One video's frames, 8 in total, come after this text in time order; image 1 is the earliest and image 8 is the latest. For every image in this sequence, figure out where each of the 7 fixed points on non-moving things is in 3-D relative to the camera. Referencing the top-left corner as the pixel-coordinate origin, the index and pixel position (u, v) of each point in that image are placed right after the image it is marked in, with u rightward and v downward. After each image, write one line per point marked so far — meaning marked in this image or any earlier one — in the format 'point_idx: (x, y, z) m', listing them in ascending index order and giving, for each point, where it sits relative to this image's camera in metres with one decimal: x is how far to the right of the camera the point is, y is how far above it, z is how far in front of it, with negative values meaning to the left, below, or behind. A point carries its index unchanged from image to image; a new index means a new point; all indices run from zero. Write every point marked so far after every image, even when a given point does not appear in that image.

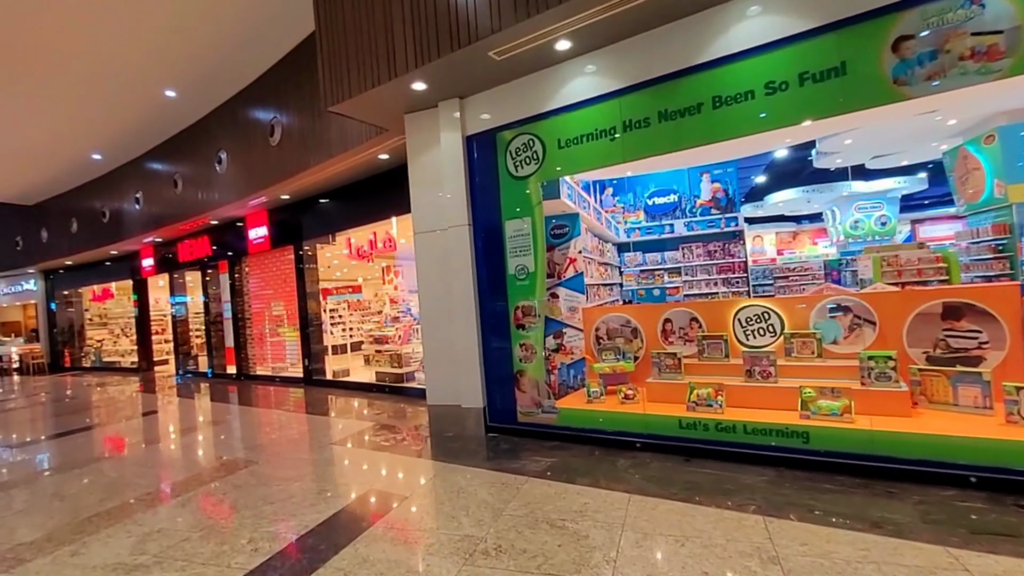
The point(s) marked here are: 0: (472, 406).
0: (-0.3, -1.0, +4.1) m
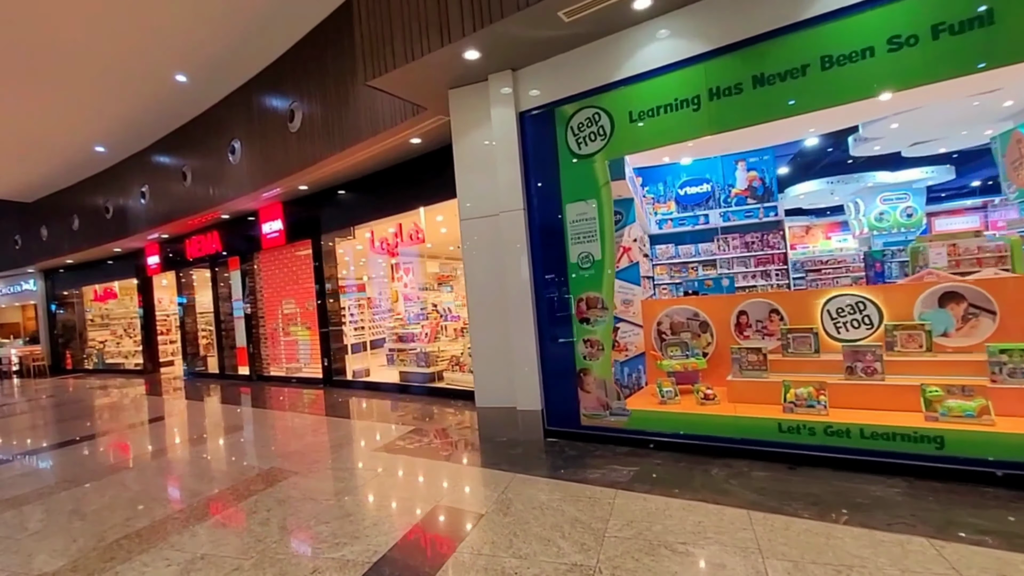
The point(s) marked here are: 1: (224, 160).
0: (+0.1, -0.9, +3.7) m
1: (-4.4, +2.0, +7.4) m
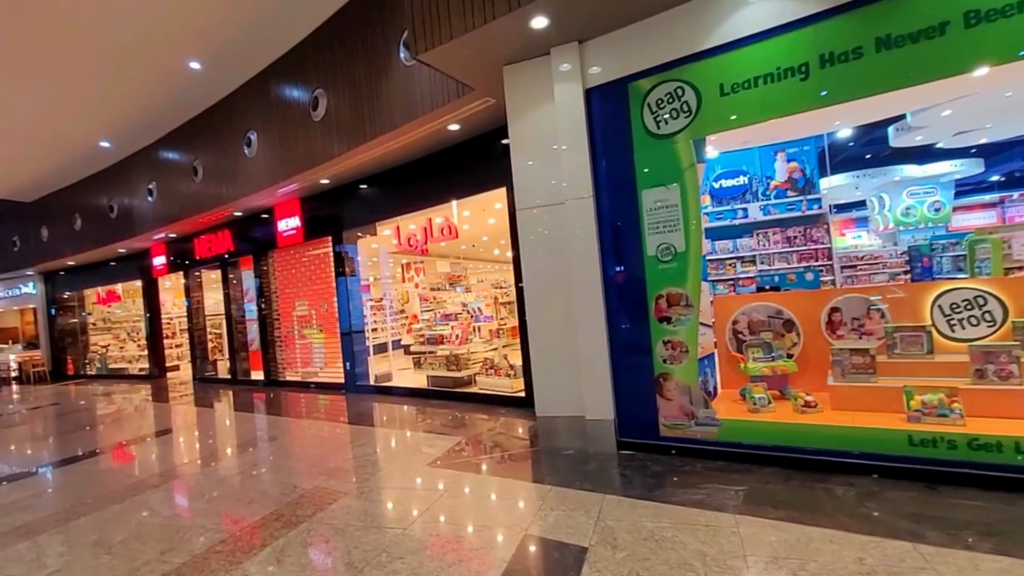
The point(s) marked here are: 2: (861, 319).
0: (+0.6, -0.9, +3.3) m
1: (-4.0, +1.9, +7.0) m
2: (+2.3, -0.2, +3.1) m
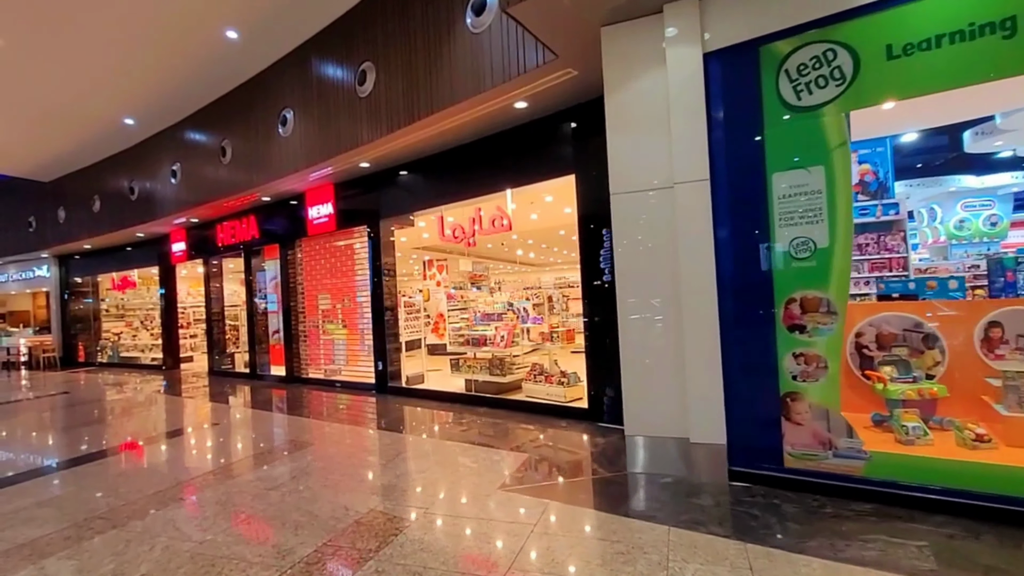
0: (+1.1, -0.9, +2.8) m
1: (-3.3, +2.1, +6.5) m
2: (+2.8, -0.3, +2.5) m
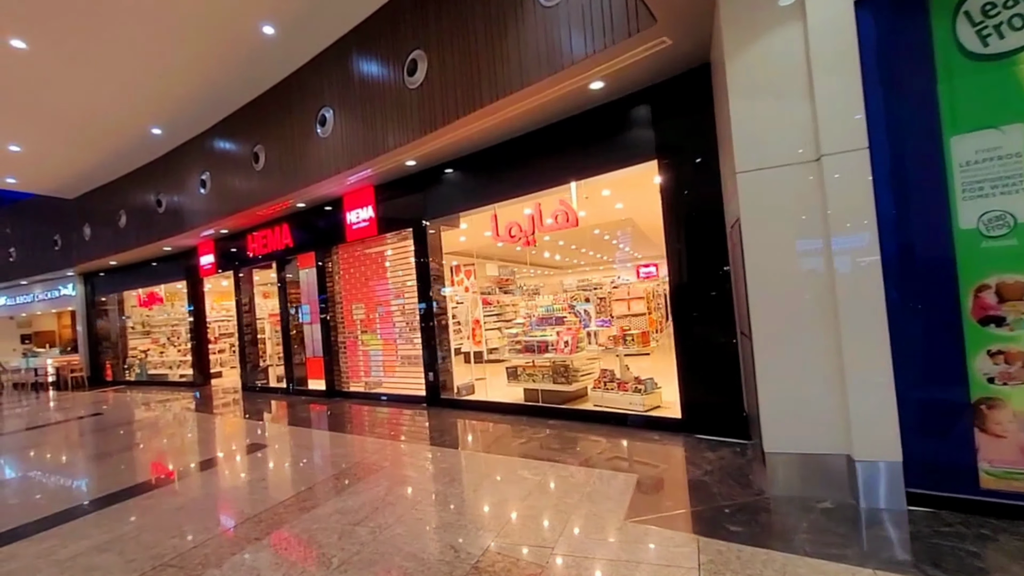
0: (+1.8, -0.8, +2.4) m
1: (-2.7, +2.0, +6.2) m
2: (+3.4, -0.1, +2.0) m
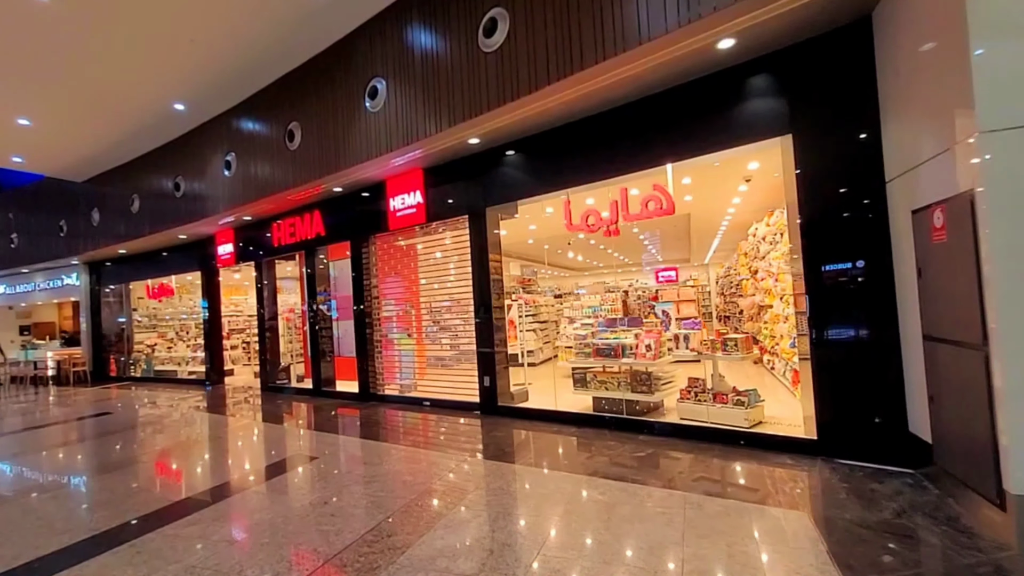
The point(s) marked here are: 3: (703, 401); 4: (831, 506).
0: (+2.5, -0.8, +1.8) m
1: (-1.9, +2.1, +5.6) m
2: (+4.2, -0.2, +1.5) m
3: (+1.7, -1.0, +4.4) m
4: (+1.8, -1.2, +2.7) m
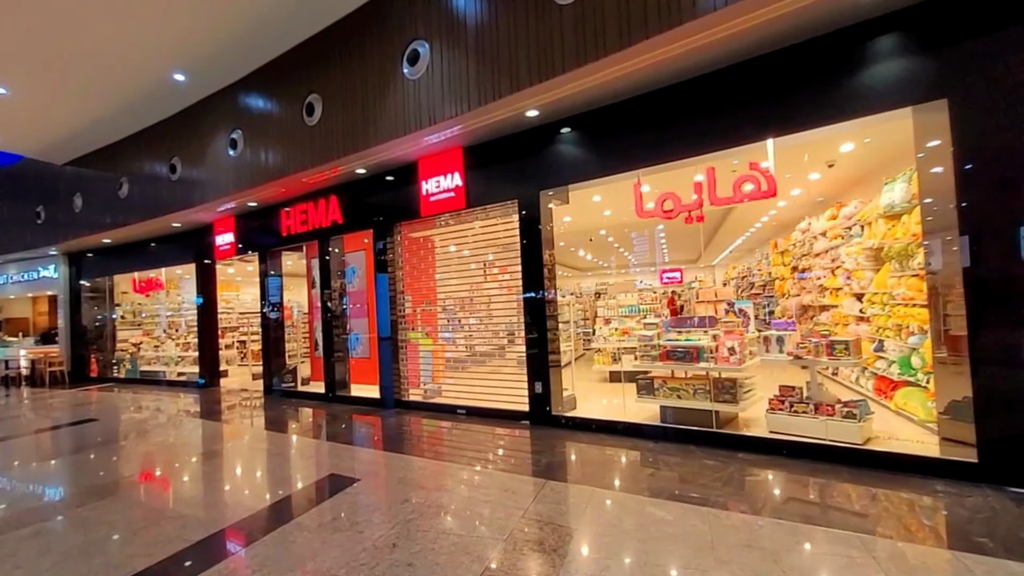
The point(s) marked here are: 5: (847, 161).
0: (+3.2, -0.8, +1.2) m
1: (-1.3, +2.1, +4.9) m
2: (+4.9, -0.1, +1.0) m
3: (+2.3, -1.0, +3.8) m
4: (+2.4, -1.2, +2.1) m
5: (+3.2, +1.2, +4.5) m
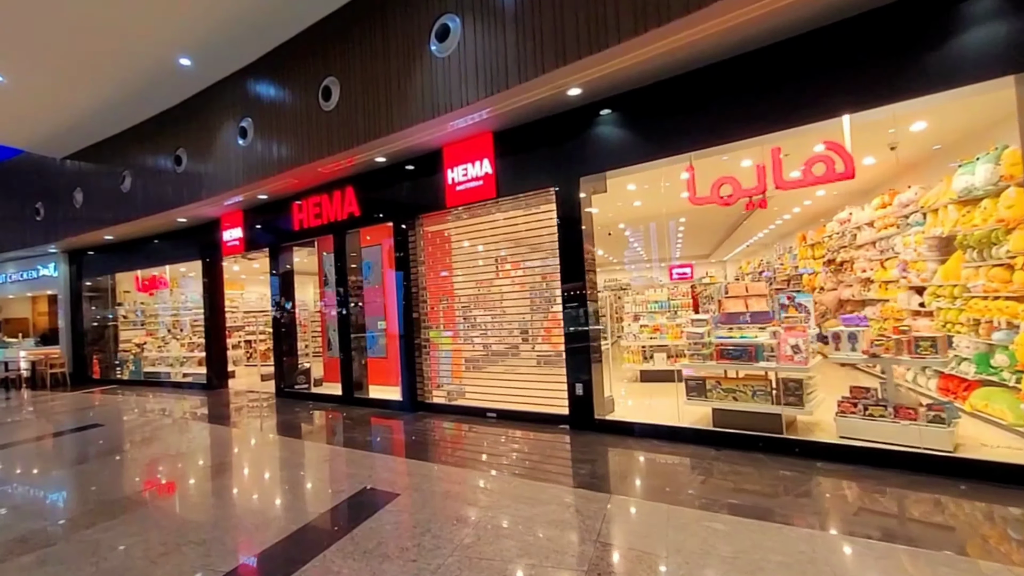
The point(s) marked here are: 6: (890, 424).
0: (+3.5, -0.7, +0.9) m
1: (-1.0, +2.2, +4.6) m
2: (+5.2, -0.1, +0.6) m
3: (+2.6, -0.9, +3.5) m
4: (+2.7, -1.1, +1.8) m
5: (+3.5, +1.3, +4.2) m
6: (+2.7, -1.0, +3.4) m
